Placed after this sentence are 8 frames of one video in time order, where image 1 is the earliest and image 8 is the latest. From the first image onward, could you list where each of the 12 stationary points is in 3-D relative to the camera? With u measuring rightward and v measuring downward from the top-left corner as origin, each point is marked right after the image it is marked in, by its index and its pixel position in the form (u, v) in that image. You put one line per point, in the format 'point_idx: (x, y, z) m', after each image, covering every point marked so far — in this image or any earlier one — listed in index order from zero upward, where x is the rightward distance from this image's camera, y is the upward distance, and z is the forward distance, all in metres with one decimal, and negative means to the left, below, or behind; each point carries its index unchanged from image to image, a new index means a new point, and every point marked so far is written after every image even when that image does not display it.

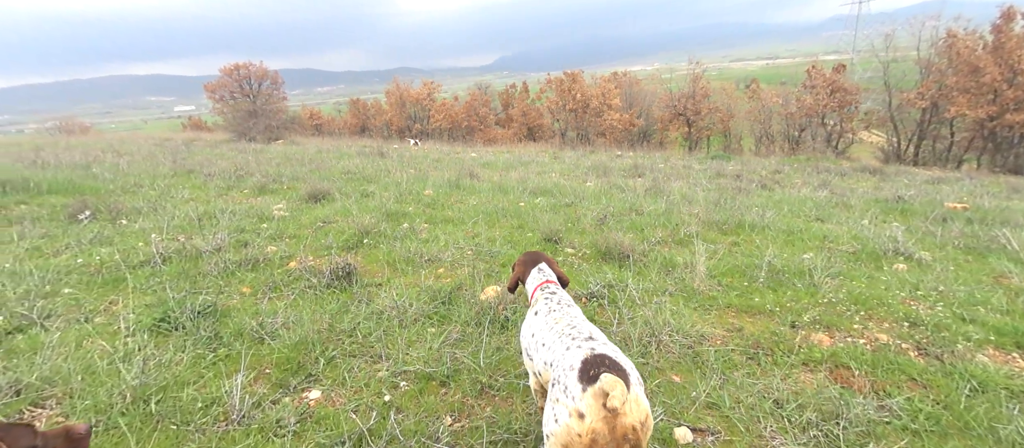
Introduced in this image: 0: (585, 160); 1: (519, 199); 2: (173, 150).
0: (+2.2, +2.0, +16.1) m
1: (+0.1, +0.5, +9.7) m
2: (-12.4, +2.8, +19.2) m
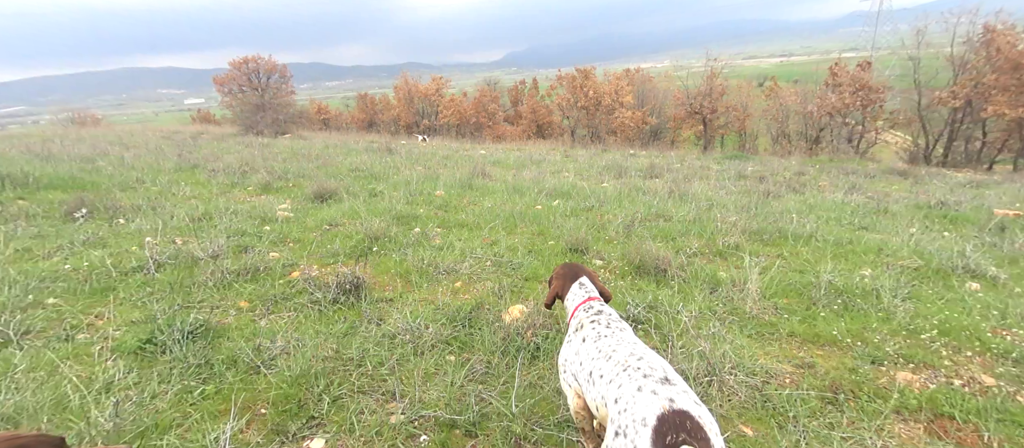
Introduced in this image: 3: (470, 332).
0: (+2.6, +1.9, +15.5) m
1: (+0.4, +0.4, +9.2) m
2: (-11.9, +3.0, +18.8) m
3: (-0.3, -0.8, +4.0) m
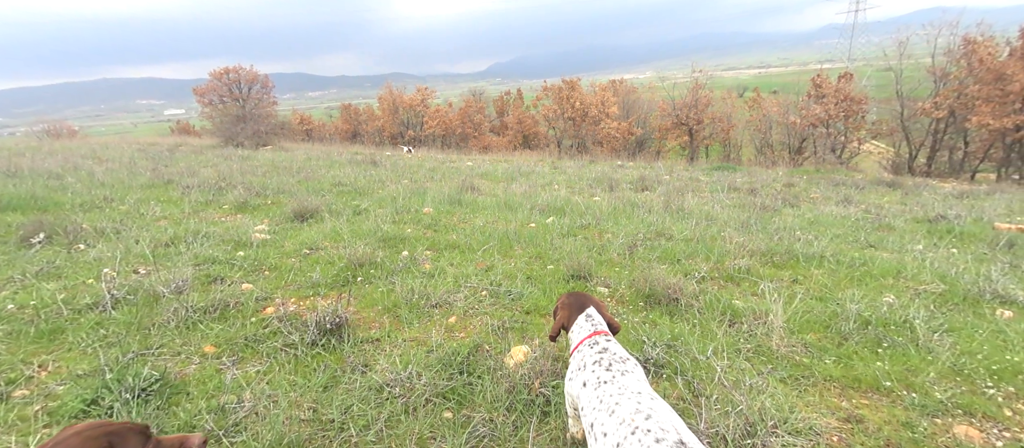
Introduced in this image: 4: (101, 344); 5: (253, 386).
0: (+2.3, +1.5, +15.2) m
1: (+0.3, +0.1, +8.8) m
2: (-12.4, +2.4, +18.0) m
3: (-0.3, -1.1, +3.5) m
4: (-3.1, -0.9, +3.9) m
5: (-1.8, -1.2, +3.5) m
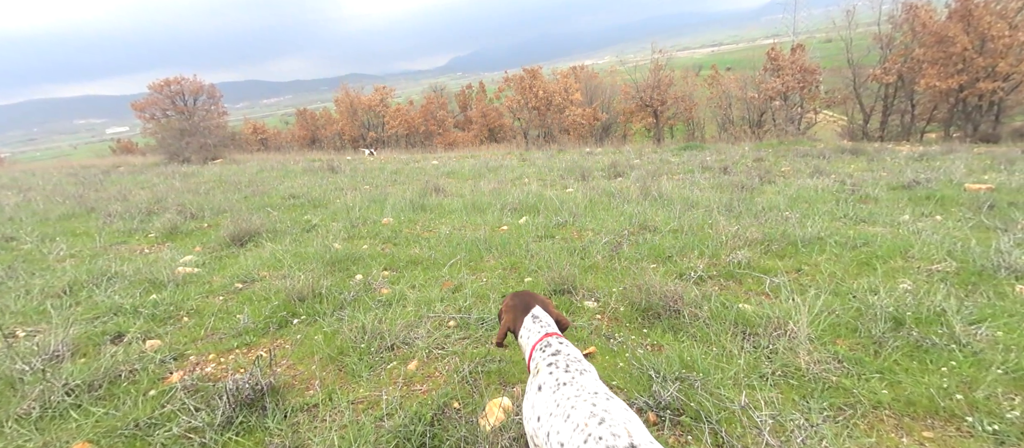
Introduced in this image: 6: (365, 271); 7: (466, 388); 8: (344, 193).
0: (+1.3, +1.7, +14.4) m
1: (-0.2, 0.0, +7.9) m
2: (-13.6, +1.4, +16.4) m
3: (-0.4, -1.2, +2.7) m
4: (-3.2, -1.3, +2.9) m
5: (-1.9, -1.4, +2.6) m
6: (-1.6, -0.5, +5.6) m
7: (-0.3, -1.1, +3.3) m
8: (-3.5, +0.6, +10.6) m
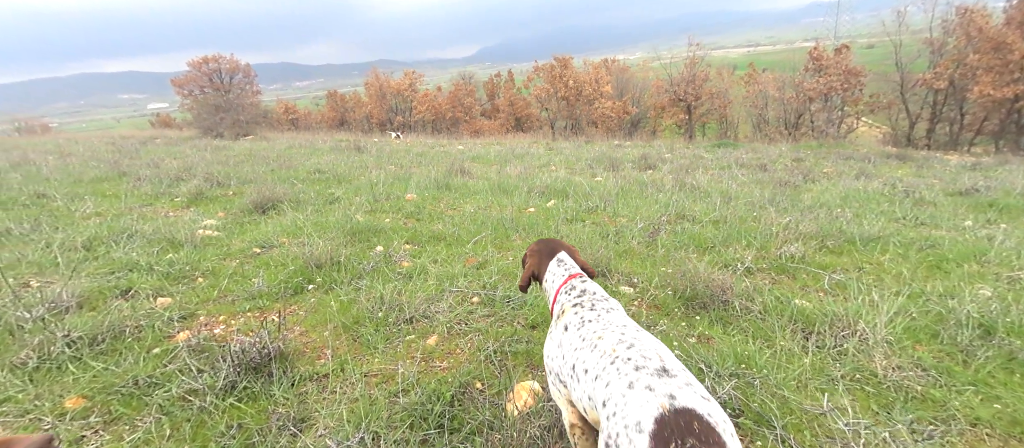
0: (+2.1, +2.0, +14.0) m
1: (+0.2, +0.3, +7.6) m
2: (-12.7, +2.5, +16.6) m
3: (-0.3, -1.0, +2.4) m
4: (-3.1, -0.9, +2.7) m
5: (-1.8, -1.1, +2.3) m
6: (-1.3, -0.2, +5.4) m
7: (-0.1, -0.8, +3.0) m
8: (-2.9, +1.1, +10.4) m
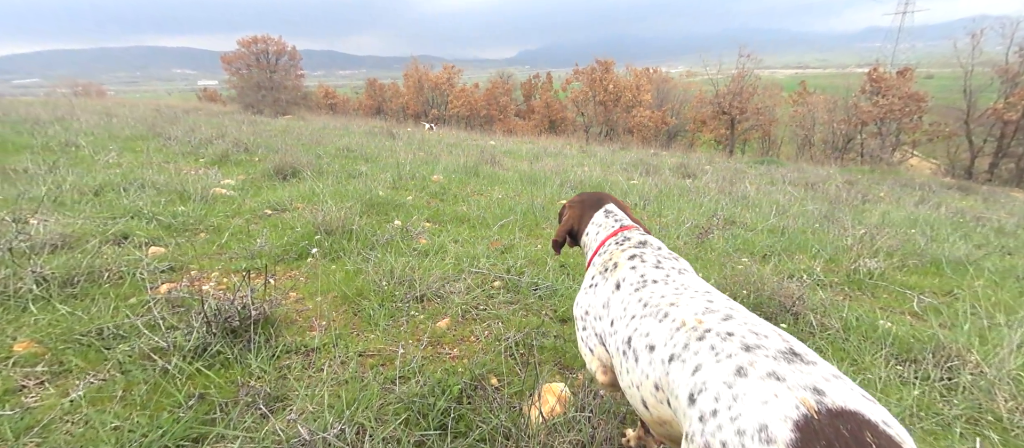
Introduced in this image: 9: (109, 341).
0: (+3.0, +1.8, +13.4) m
1: (+0.6, +0.4, +7.1) m
2: (-11.5, +3.7, +16.7) m
3: (-0.2, -0.8, +1.9) m
4: (-3.0, -0.5, +2.3) m
5: (-1.7, -0.8, +1.9) m
6: (-1.0, +0.1, +4.9) m
7: (0.0, -0.7, +2.5) m
8: (-2.2, +1.4, +10.0) m
9: (-1.9, -0.6, +2.5) m
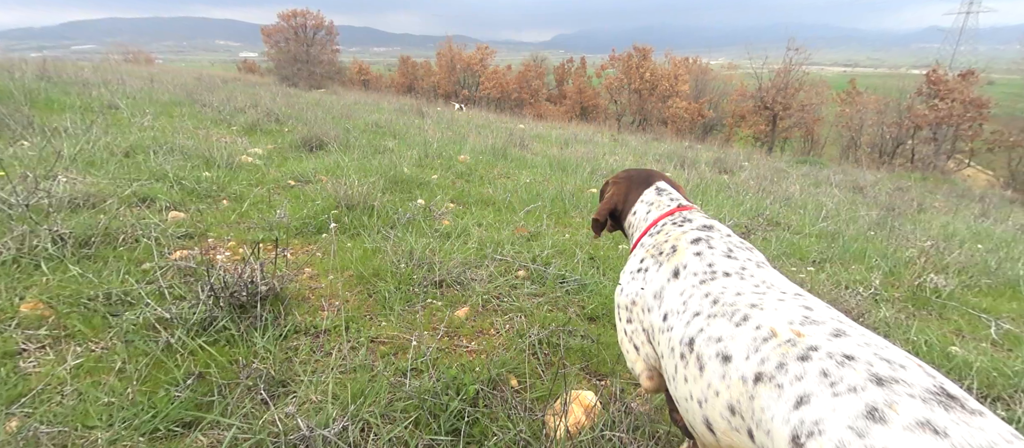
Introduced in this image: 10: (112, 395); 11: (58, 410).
0: (+3.8, +2.0, +12.9) m
1: (+1.0, +0.6, +6.8) m
2: (-10.4, +4.8, +16.9) m
3: (-0.1, -0.8, +1.7) m
4: (-2.9, -0.2, +2.3) m
5: (-1.7, -0.7, +1.8) m
6: (-0.8, +0.2, +4.8) m
7: (+0.1, -0.6, +2.3) m
8: (-1.6, +1.8, +9.8) m
9: (-1.8, -0.4, +2.4) m
10: (-1.5, -0.6, +1.9) m
11: (-1.5, -0.6, +1.8) m
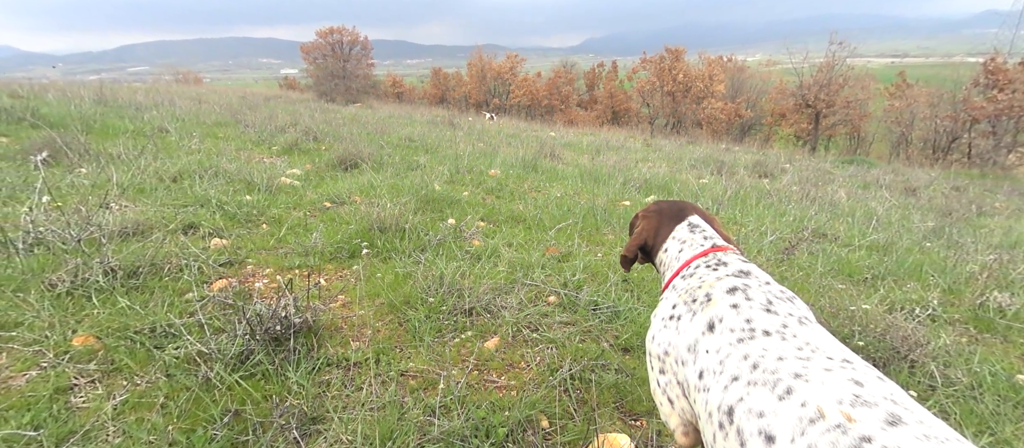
0: (+4.6, +1.8, +12.6) m
1: (+1.5, +0.4, +6.7) m
2: (-9.3, +4.3, +17.6) m
3: (0.0, -0.9, +1.6) m
4: (-2.7, -0.4, +2.4) m
5: (-1.6, -0.8, +1.9) m
6: (-0.5, +0.1, +4.8) m
7: (+0.2, -0.7, +2.2) m
8: (-1.0, +1.6, +9.9) m
9: (-1.7, -0.6, +2.4) m
10: (-1.4, -0.8, +1.9) m
11: (-1.4, -0.8, +1.8) m
